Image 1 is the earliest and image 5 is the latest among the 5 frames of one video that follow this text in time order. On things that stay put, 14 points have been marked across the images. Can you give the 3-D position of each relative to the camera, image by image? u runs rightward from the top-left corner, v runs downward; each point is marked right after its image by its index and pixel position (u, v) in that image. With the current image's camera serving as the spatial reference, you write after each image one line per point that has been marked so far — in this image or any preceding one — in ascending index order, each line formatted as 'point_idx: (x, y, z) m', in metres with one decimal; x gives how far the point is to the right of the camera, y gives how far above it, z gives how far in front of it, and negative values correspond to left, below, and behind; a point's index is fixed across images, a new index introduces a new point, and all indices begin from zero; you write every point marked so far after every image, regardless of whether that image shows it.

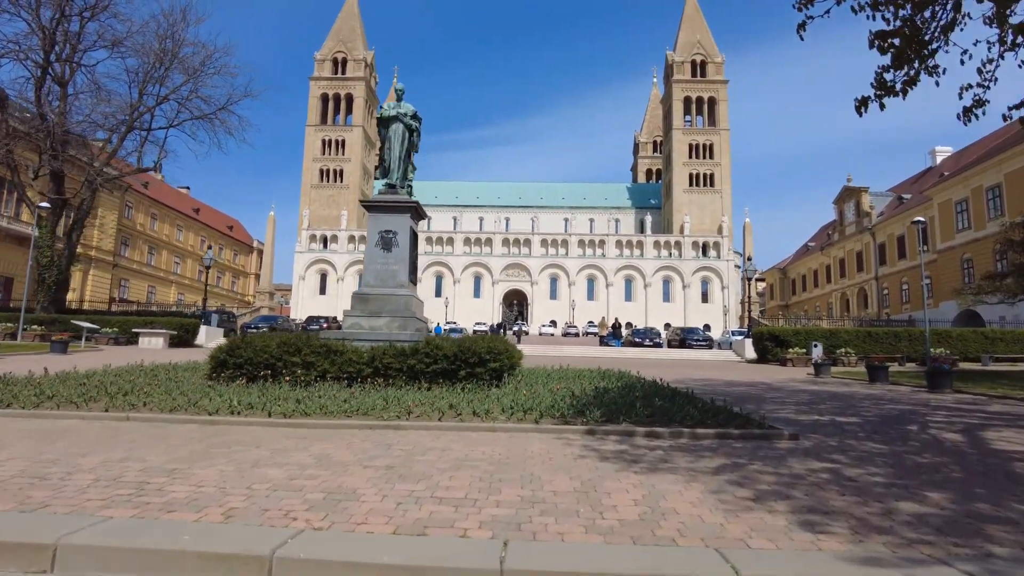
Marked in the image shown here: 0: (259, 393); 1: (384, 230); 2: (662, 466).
0: (-3.4, -1.5, +8.9) m
1: (-2.5, +1.1, +12.8) m
2: (+1.1, -1.4, +5.0) m
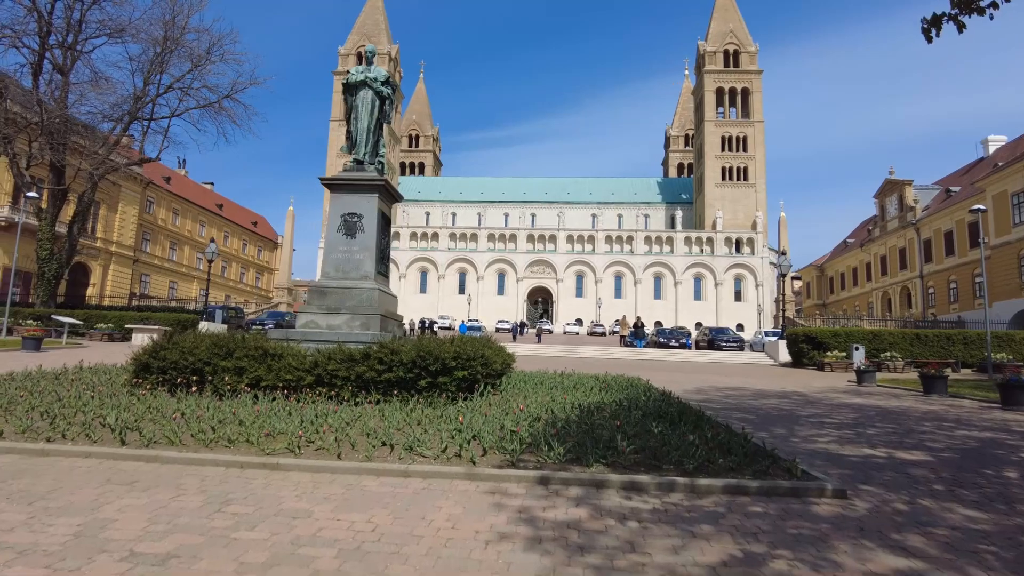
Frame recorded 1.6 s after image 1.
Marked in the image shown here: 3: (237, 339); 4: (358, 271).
0: (-3.9, -1.3, +7.1) m
1: (-2.8, +1.3, +11.0) m
2: (+0.5, -1.3, +3.0) m
3: (-3.9, -0.7, +9.2) m
4: (-2.5, +0.3, +10.8) m
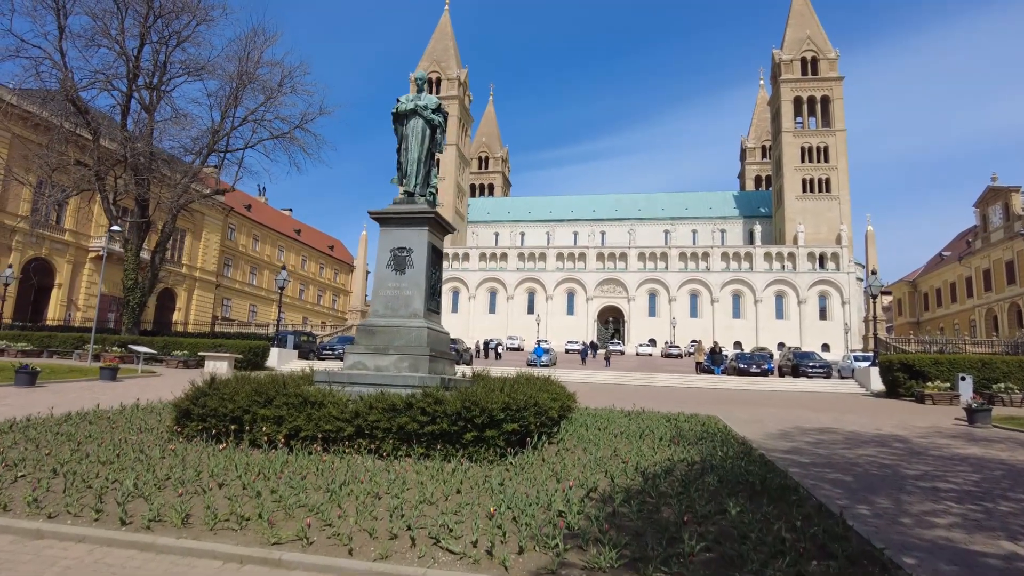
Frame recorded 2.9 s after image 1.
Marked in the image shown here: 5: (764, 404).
0: (-3.4, -1.9, +6.7) m
1: (-1.9, +0.6, +10.4) m
2: (+0.6, -1.6, +2.1) m
3: (-3.1, -1.3, +8.7) m
4: (-1.7, -0.3, +10.2) m
5: (+7.0, -3.2, +18.1) m
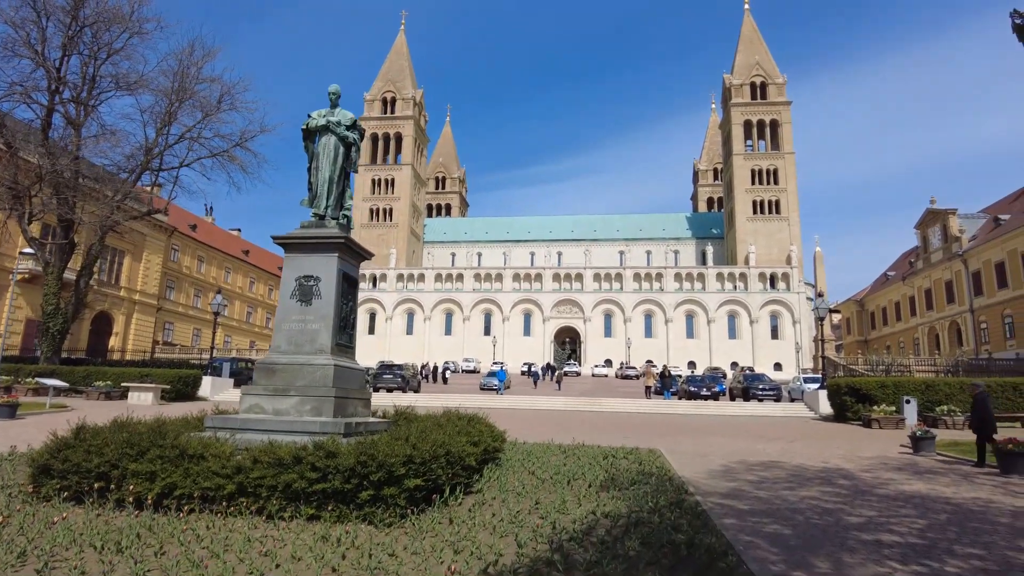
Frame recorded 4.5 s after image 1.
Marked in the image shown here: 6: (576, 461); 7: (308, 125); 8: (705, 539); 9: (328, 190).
0: (-4.3, -2.2, +5.5) m
1: (-3.0, +0.2, +9.5) m
2: (-0.1, -1.9, +1.3) m
3: (-4.2, -1.7, +7.7) m
4: (-2.8, -0.8, +9.2) m
5: (+5.4, -3.9, +17.6) m
6: (+1.1, -3.0, +11.3) m
7: (-3.2, +2.5, +10.2) m
8: (+1.8, -2.4, +6.3) m
9: (-2.8, +1.5, +10.0) m
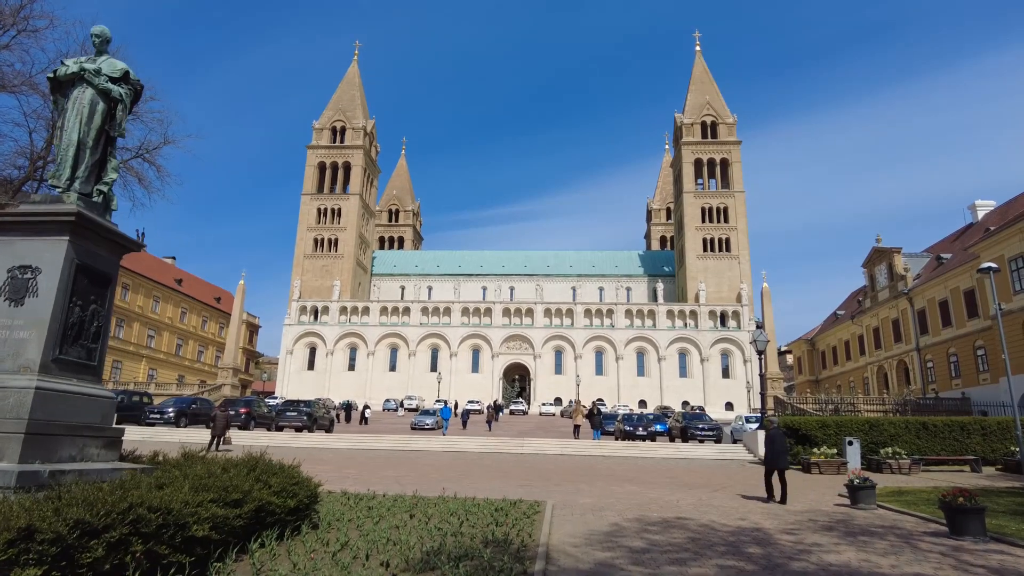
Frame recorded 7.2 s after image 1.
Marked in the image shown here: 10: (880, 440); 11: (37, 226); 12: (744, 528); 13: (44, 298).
0: (-6.3, -1.9, +2.7) m
1: (-5.2, +0.2, +6.9) m
2: (-1.9, -1.4, -1.3) m
3: (-6.3, -1.6, +4.9) m
4: (-5.0, -0.7, +6.6) m
5: (+2.7, -4.5, +15.2) m
6: (-1.2, -3.1, +8.7) m
7: (-5.4, +2.6, +7.7) m
8: (-0.2, -2.2, +3.8) m
9: (-5.0, +1.5, +7.5) m
10: (+11.1, -4.6, +19.6) m
11: (-5.1, +0.7, +7.0) m
12: (+3.4, -3.5, +9.5) m
13: (-4.8, -0.1, +6.8) m
